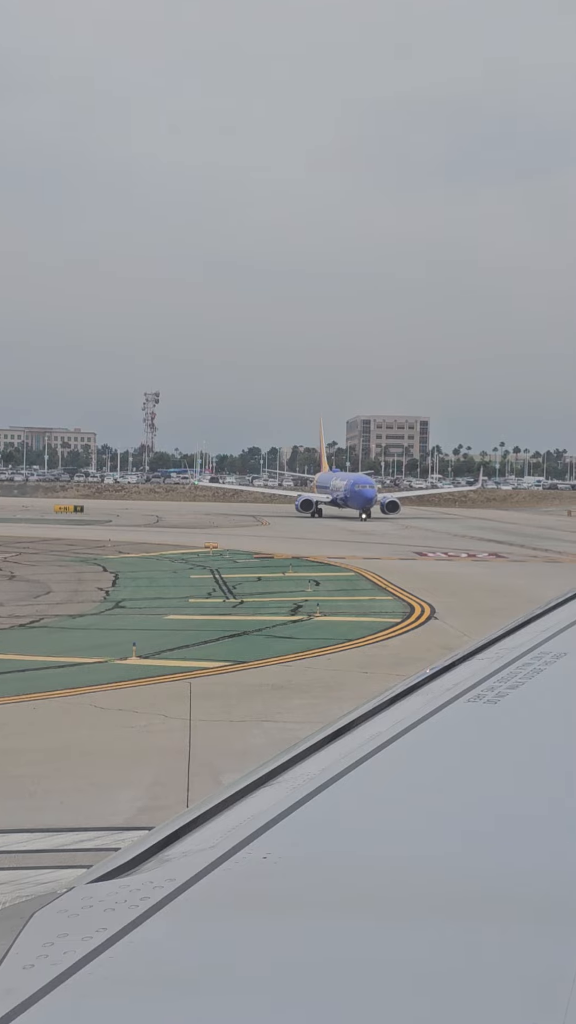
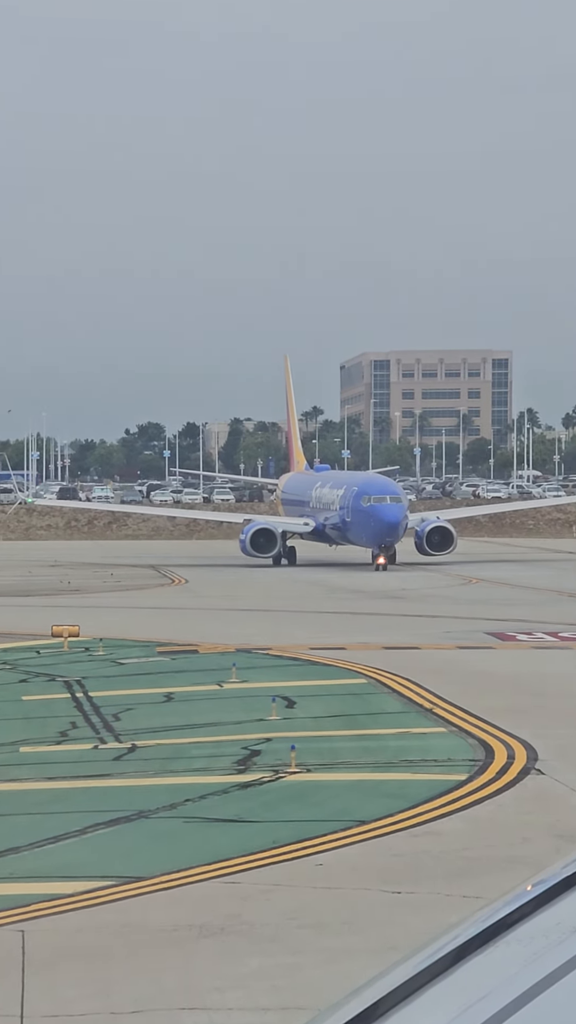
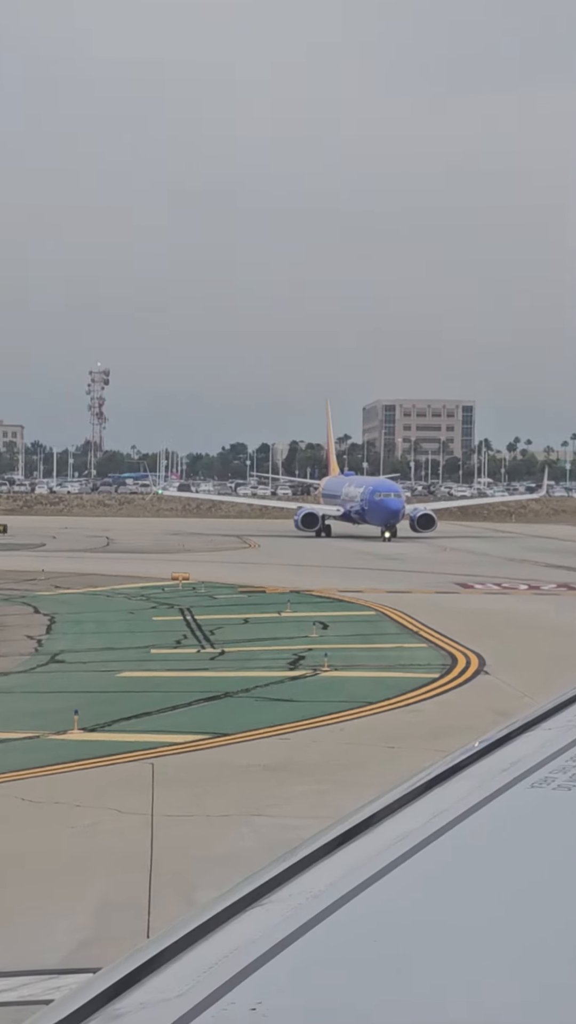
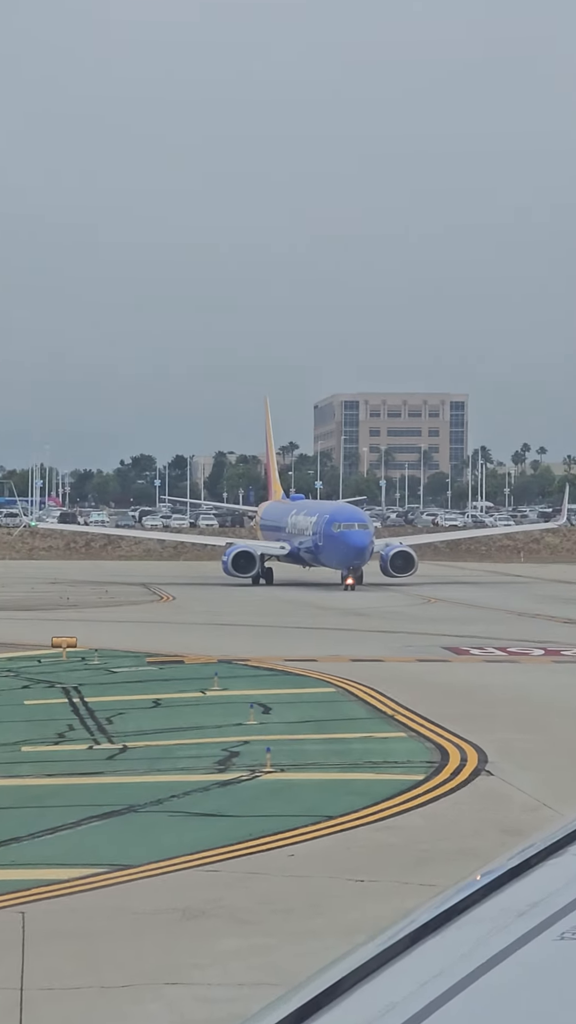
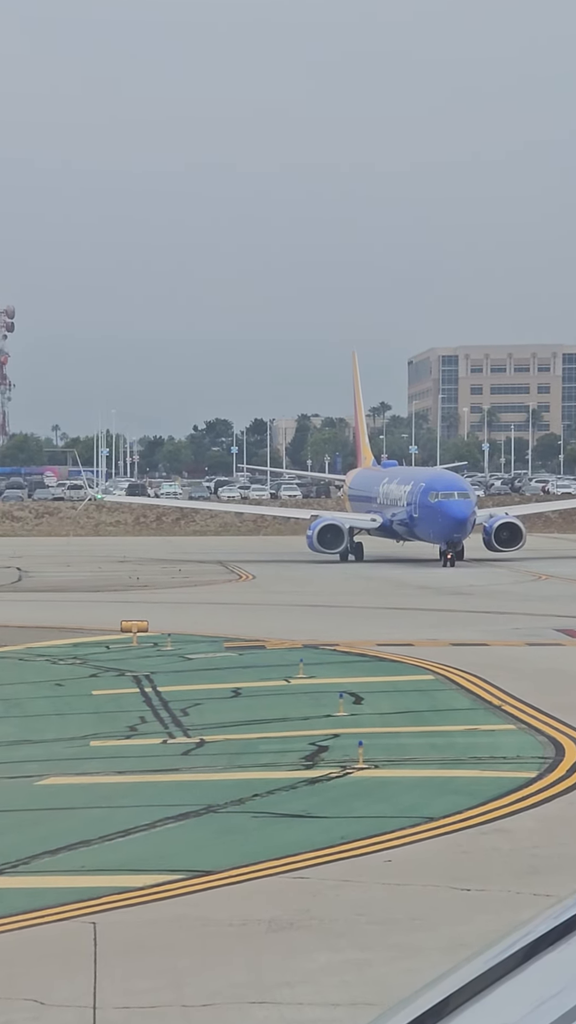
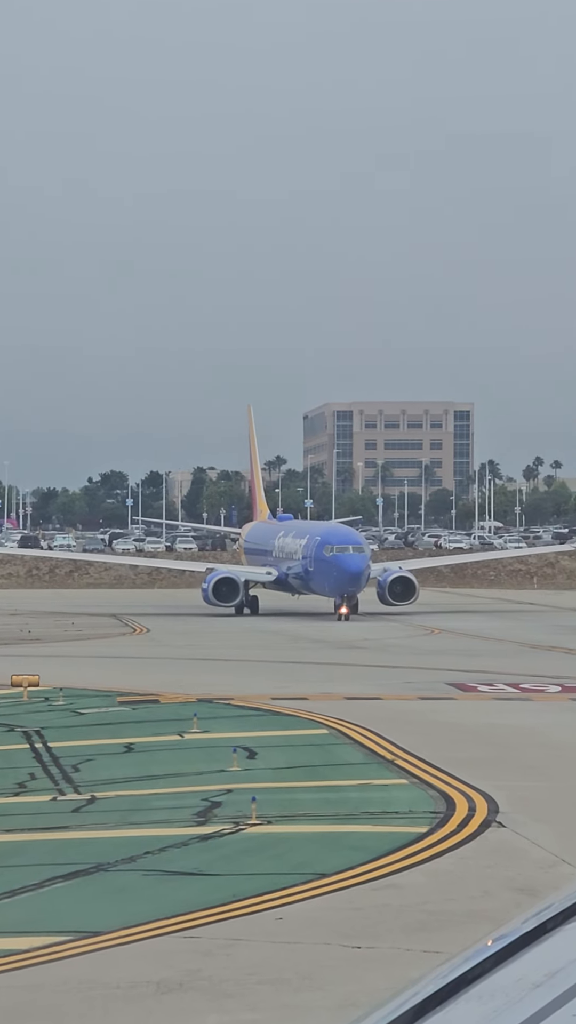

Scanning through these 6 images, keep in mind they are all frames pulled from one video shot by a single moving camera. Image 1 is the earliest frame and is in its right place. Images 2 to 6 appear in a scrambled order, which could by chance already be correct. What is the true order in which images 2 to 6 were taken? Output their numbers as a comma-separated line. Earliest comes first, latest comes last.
3, 4, 6, 2, 5
